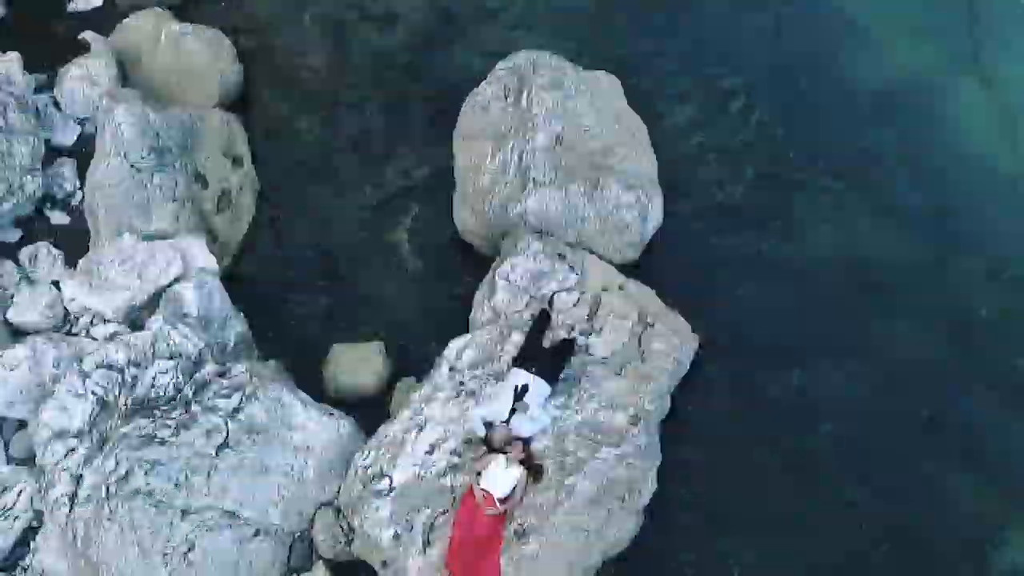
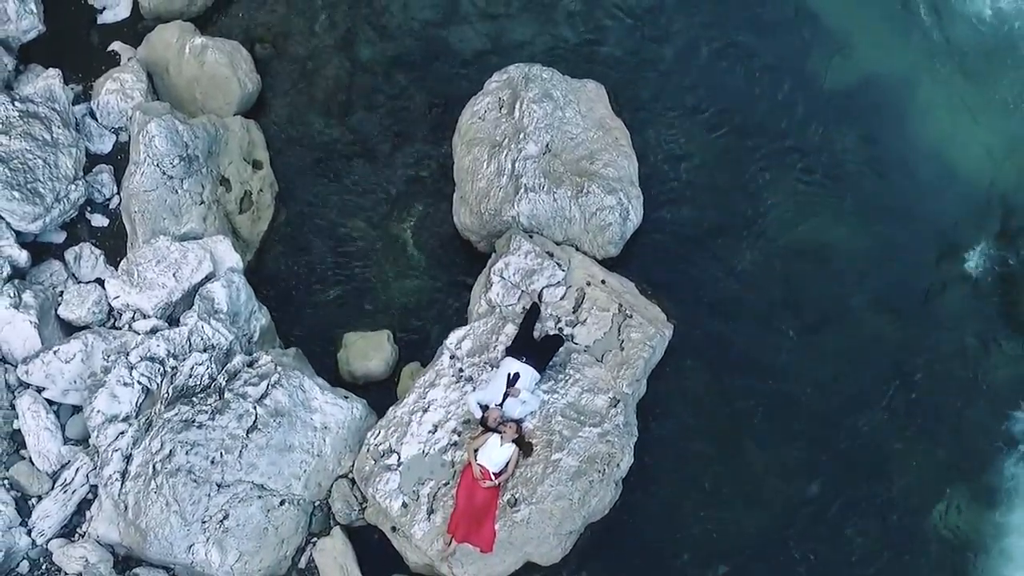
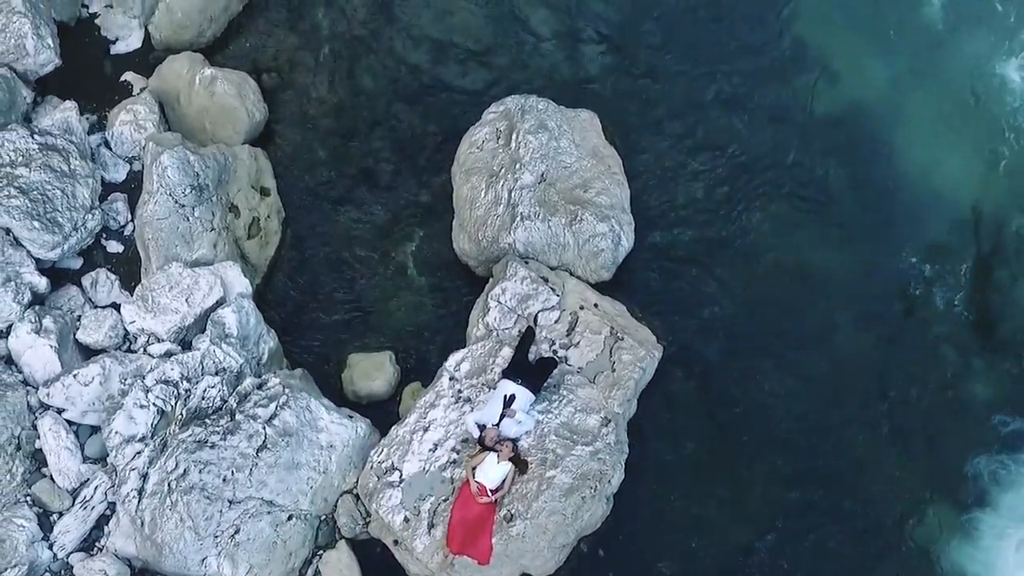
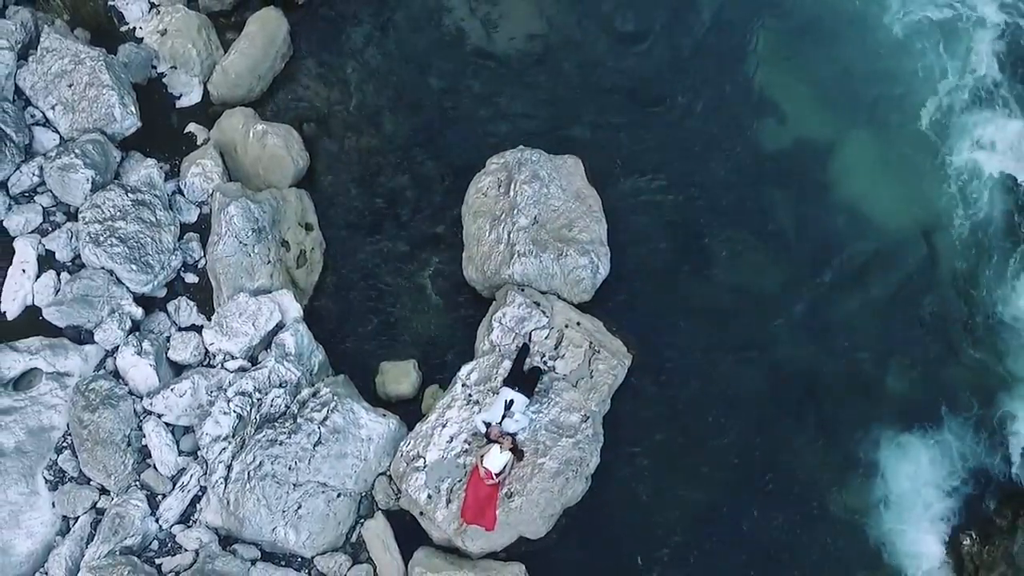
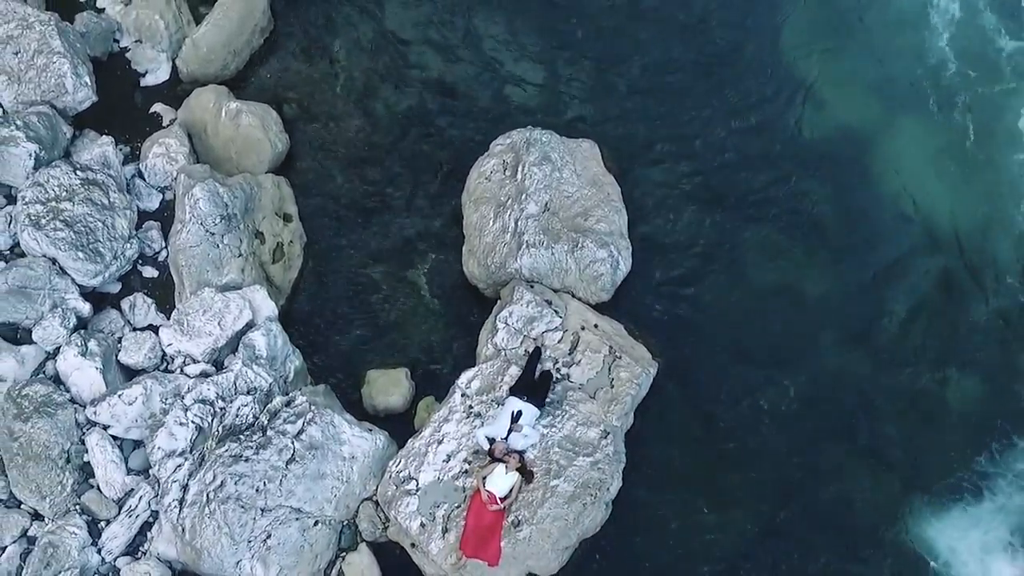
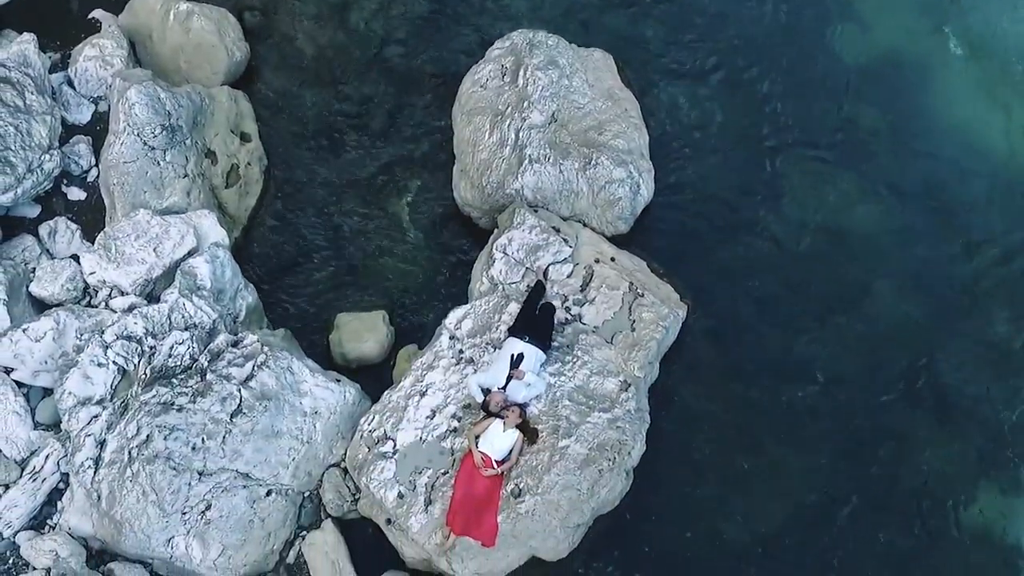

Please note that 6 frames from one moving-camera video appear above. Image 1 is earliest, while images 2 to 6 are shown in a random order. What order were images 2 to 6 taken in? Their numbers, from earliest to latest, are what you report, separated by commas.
6, 2, 3, 5, 4
